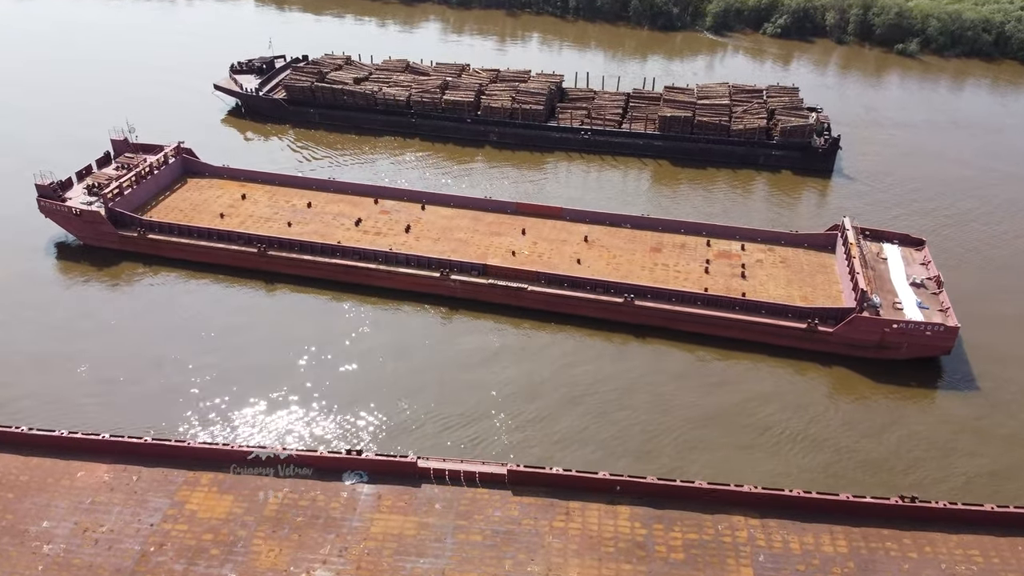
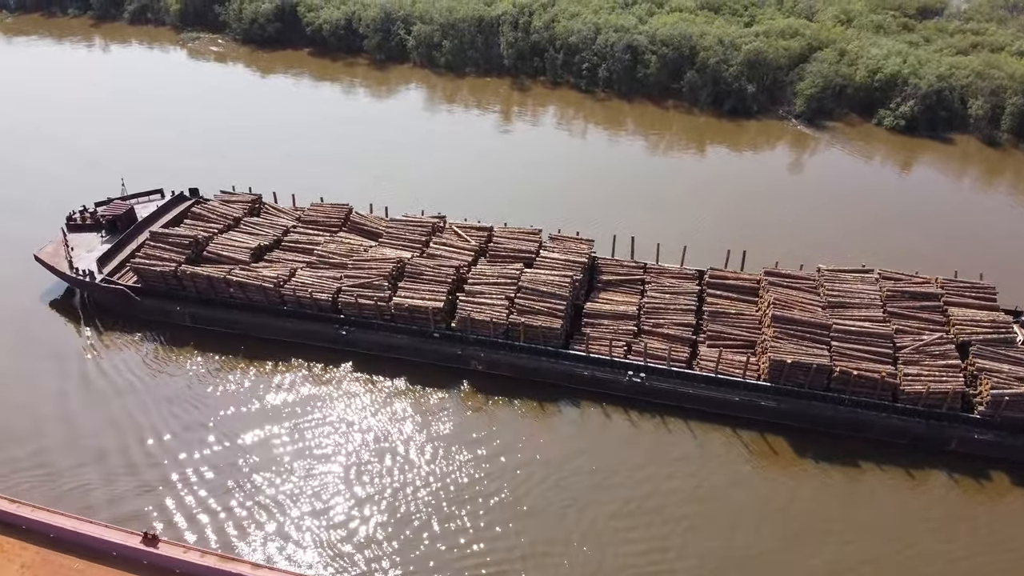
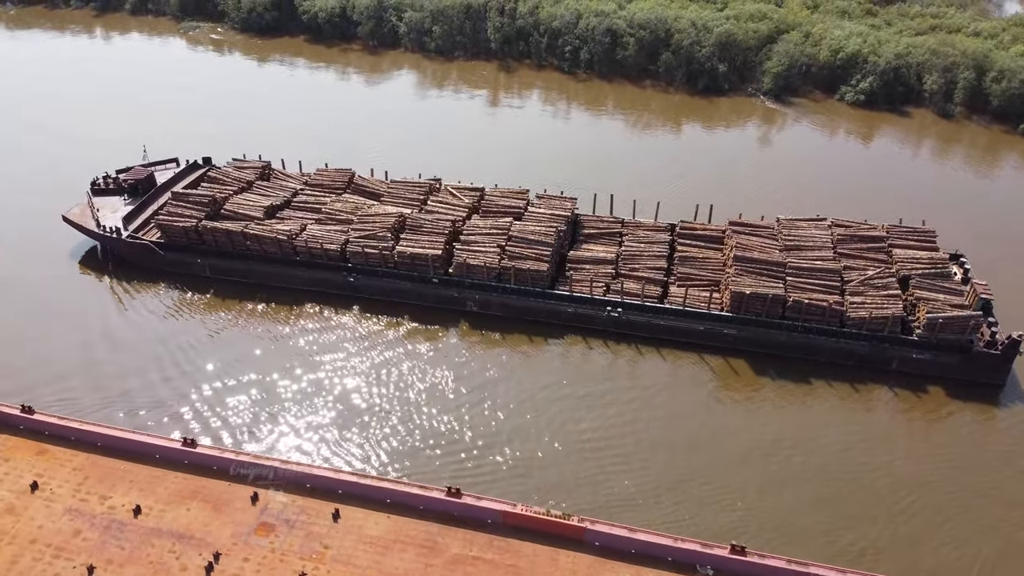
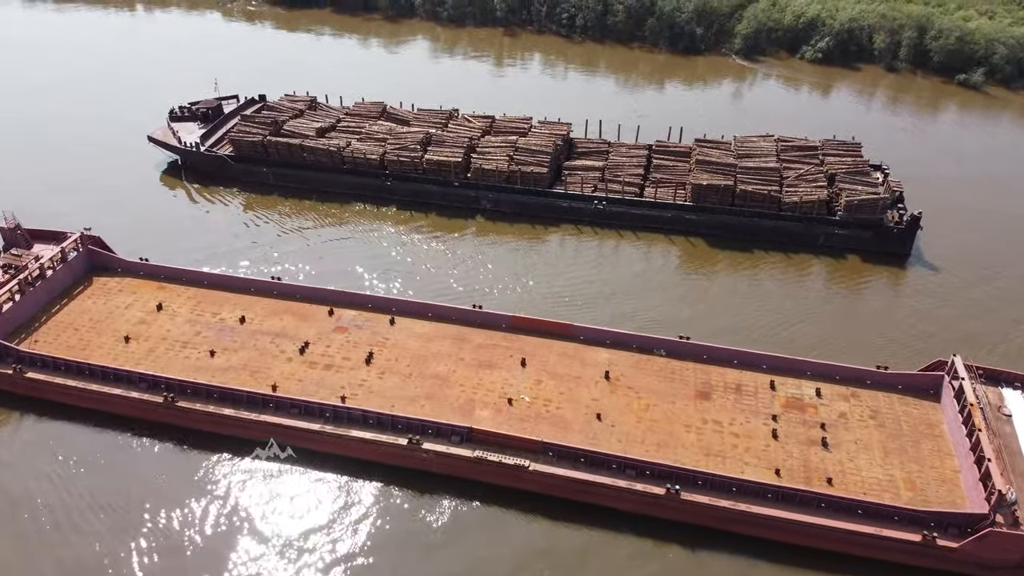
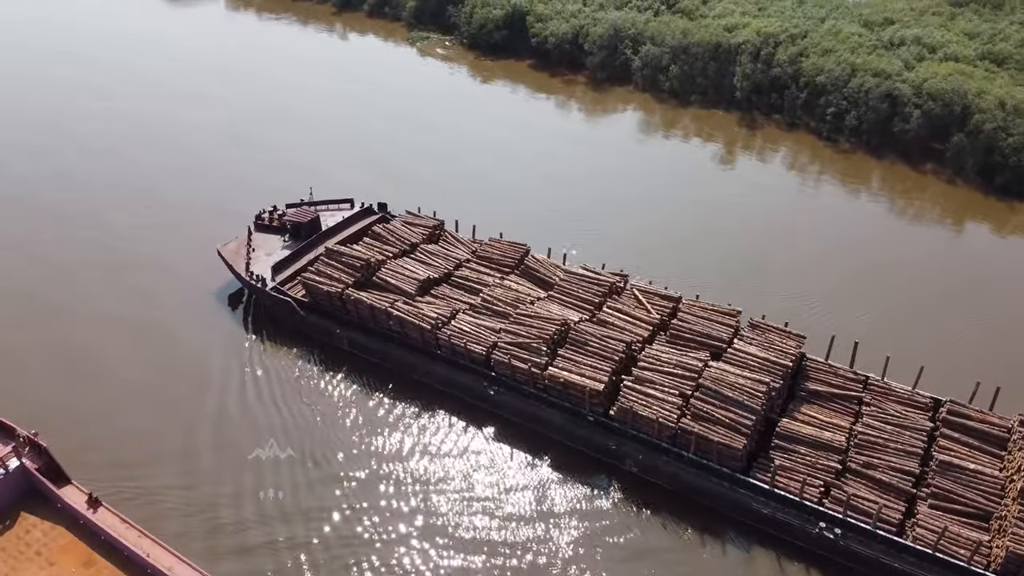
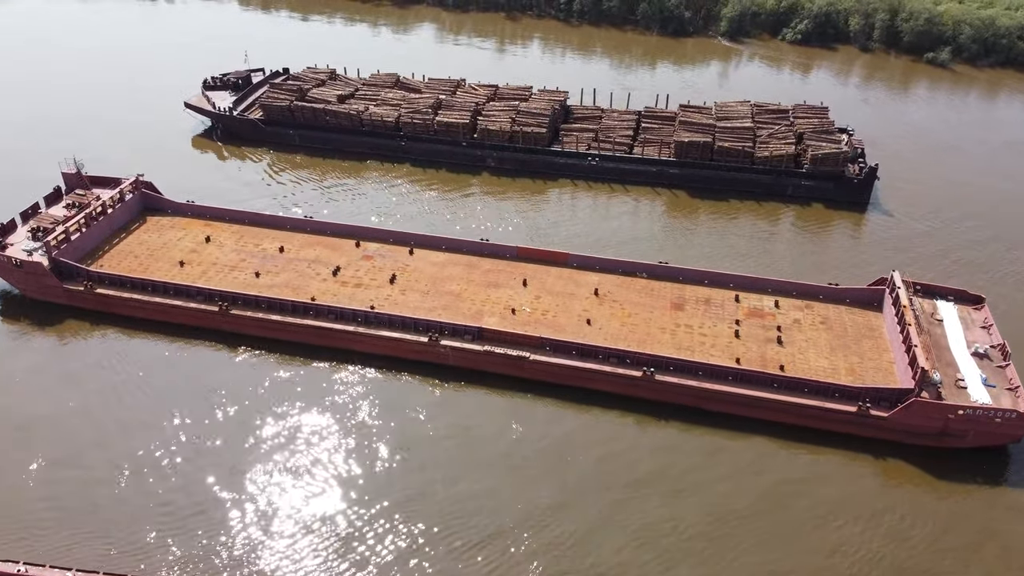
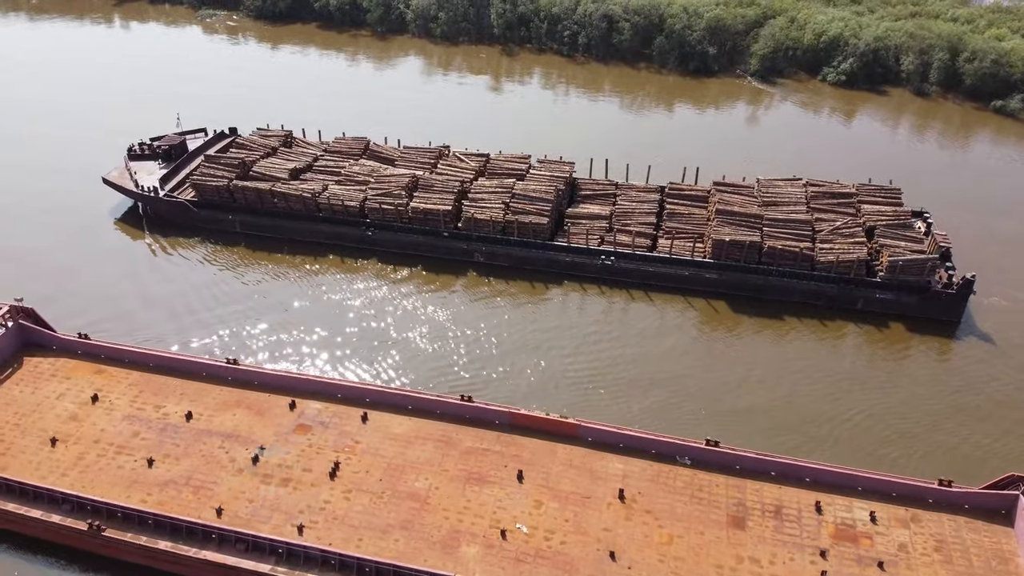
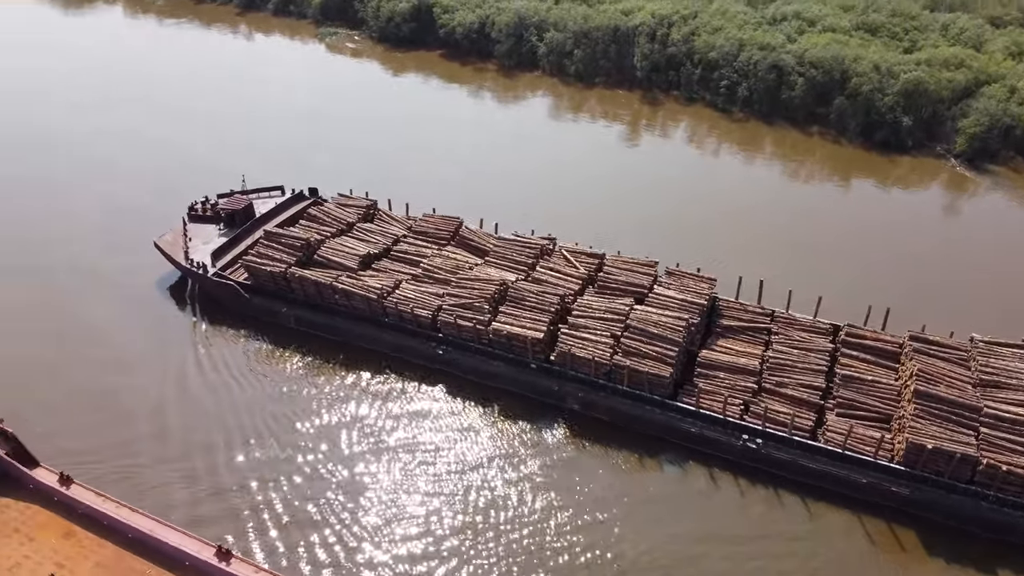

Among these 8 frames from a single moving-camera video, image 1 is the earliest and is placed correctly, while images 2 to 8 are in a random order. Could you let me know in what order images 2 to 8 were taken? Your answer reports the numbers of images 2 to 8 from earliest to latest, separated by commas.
6, 4, 7, 3, 2, 8, 5
